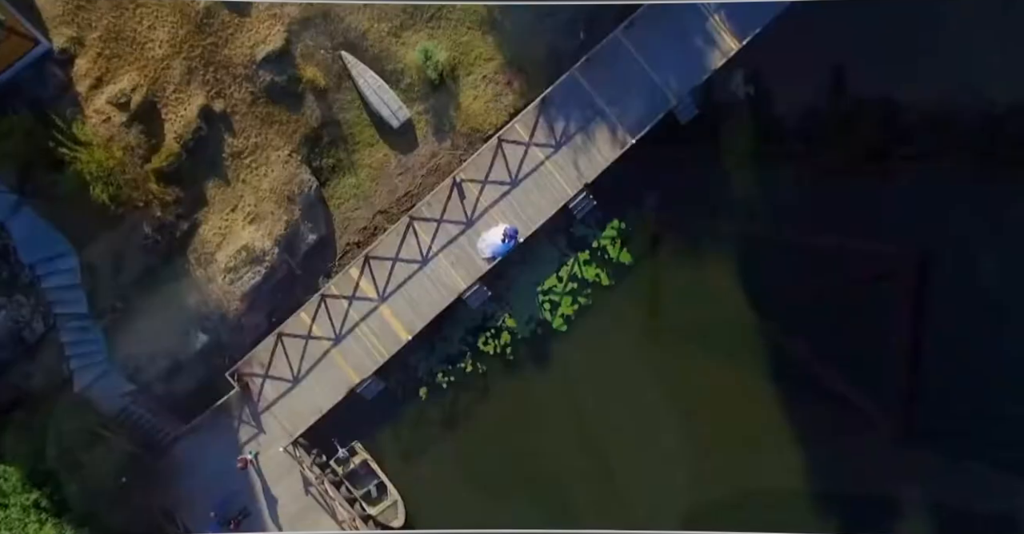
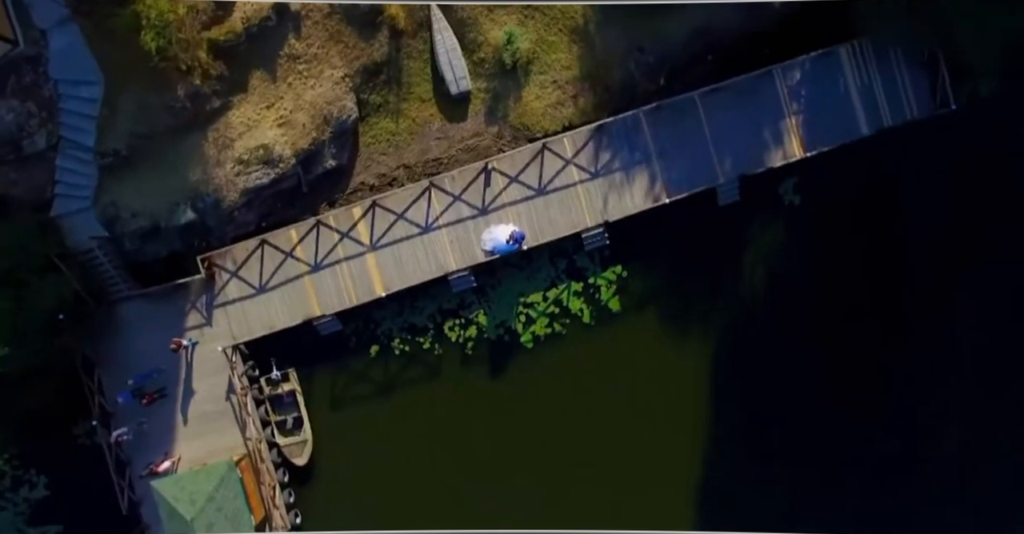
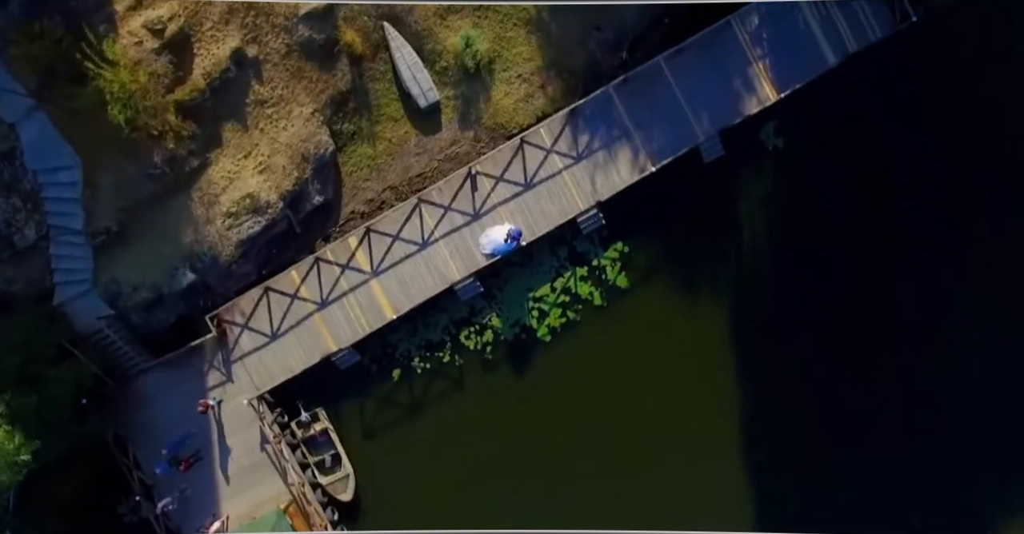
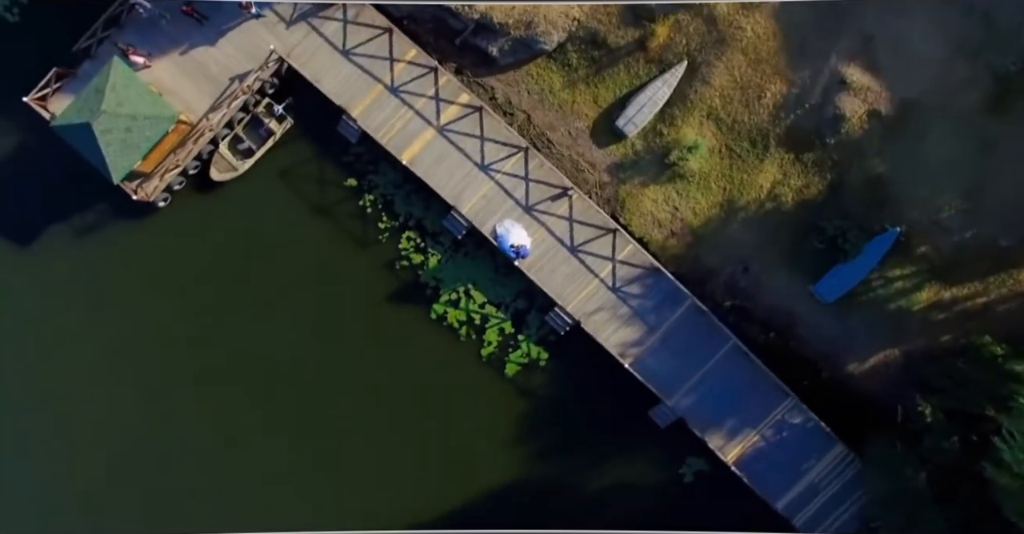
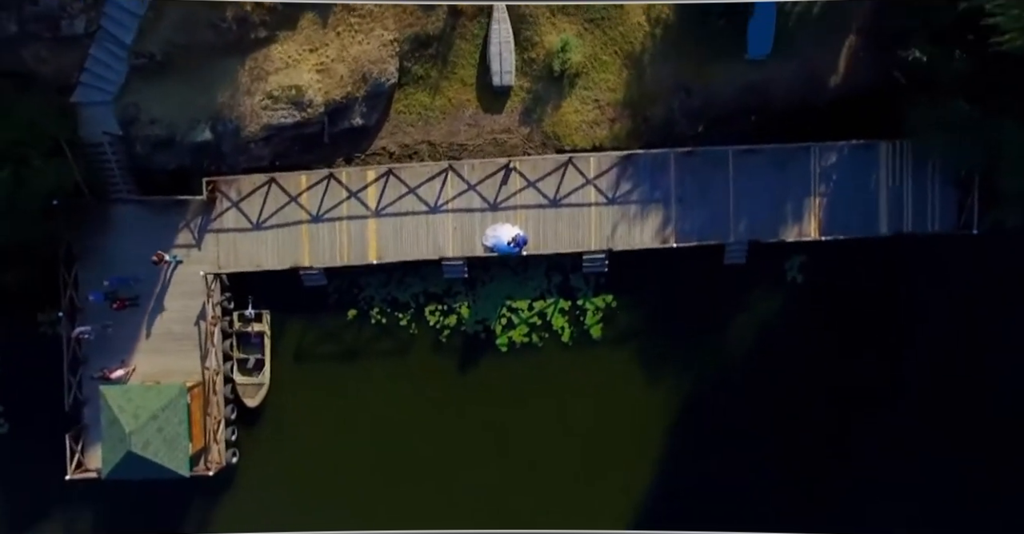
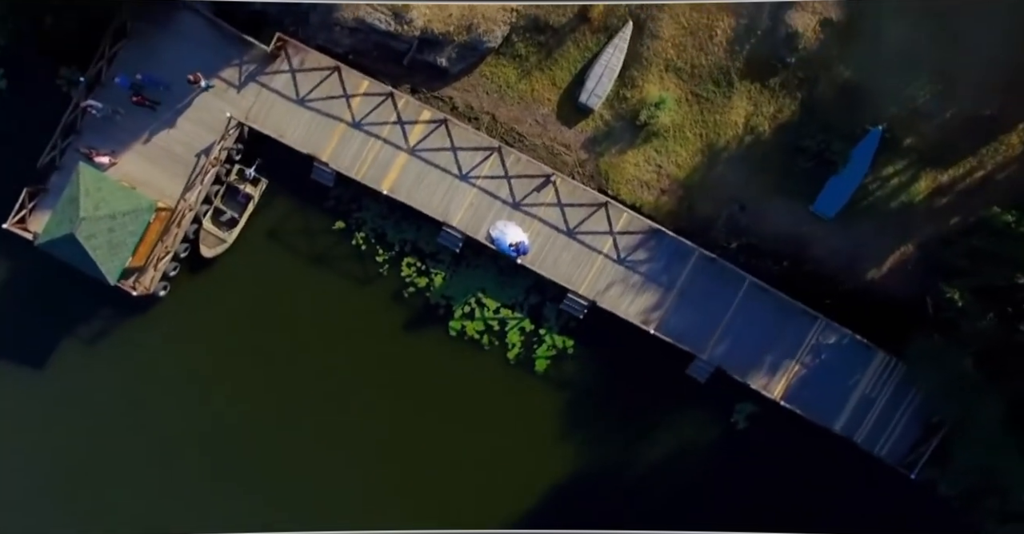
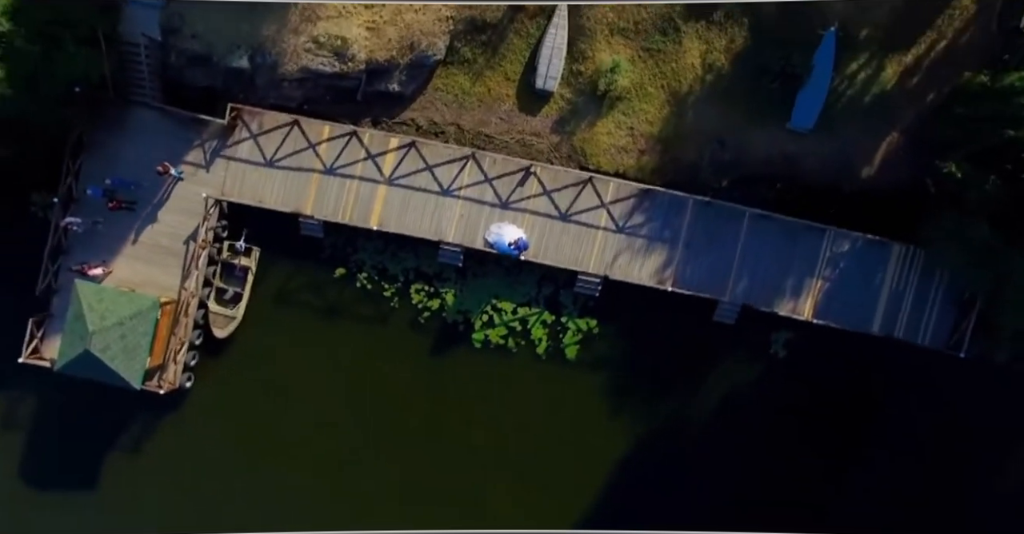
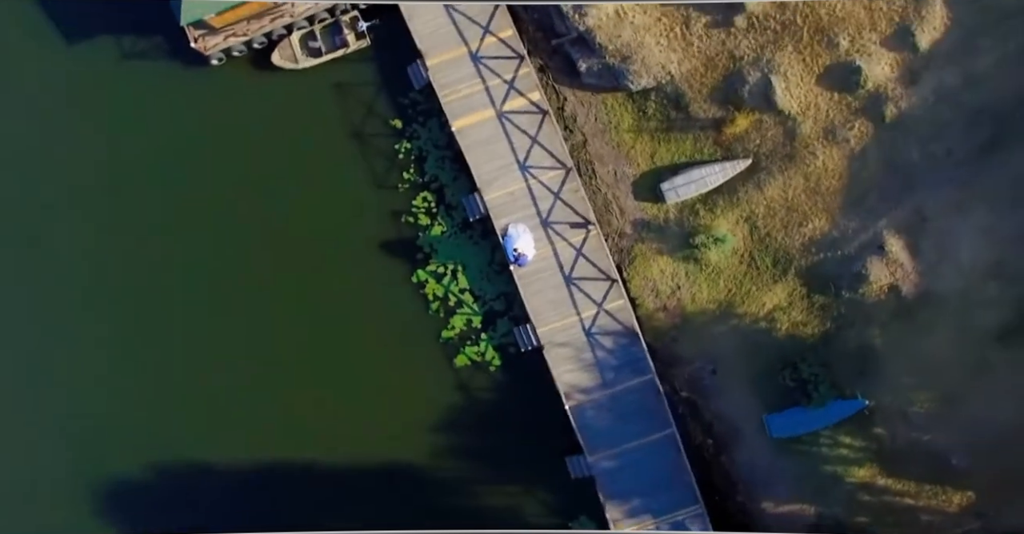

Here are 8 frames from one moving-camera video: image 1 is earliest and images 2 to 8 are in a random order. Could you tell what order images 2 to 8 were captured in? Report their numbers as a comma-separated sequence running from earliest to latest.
3, 2, 5, 7, 6, 4, 8
